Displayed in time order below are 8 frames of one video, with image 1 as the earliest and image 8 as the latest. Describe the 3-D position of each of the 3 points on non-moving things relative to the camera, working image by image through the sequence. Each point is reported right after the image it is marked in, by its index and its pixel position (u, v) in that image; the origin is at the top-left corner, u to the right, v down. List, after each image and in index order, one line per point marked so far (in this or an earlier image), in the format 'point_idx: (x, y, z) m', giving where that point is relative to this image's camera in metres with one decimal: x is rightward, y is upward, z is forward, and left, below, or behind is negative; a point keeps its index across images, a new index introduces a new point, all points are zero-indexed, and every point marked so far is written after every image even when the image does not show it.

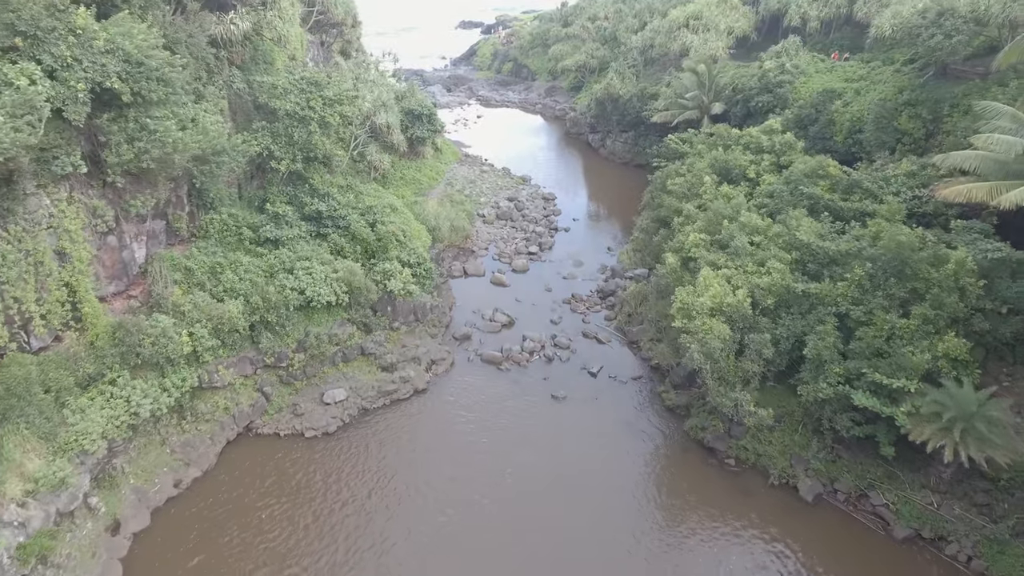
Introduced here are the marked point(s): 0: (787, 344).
0: (+8.7, -1.8, +19.3) m
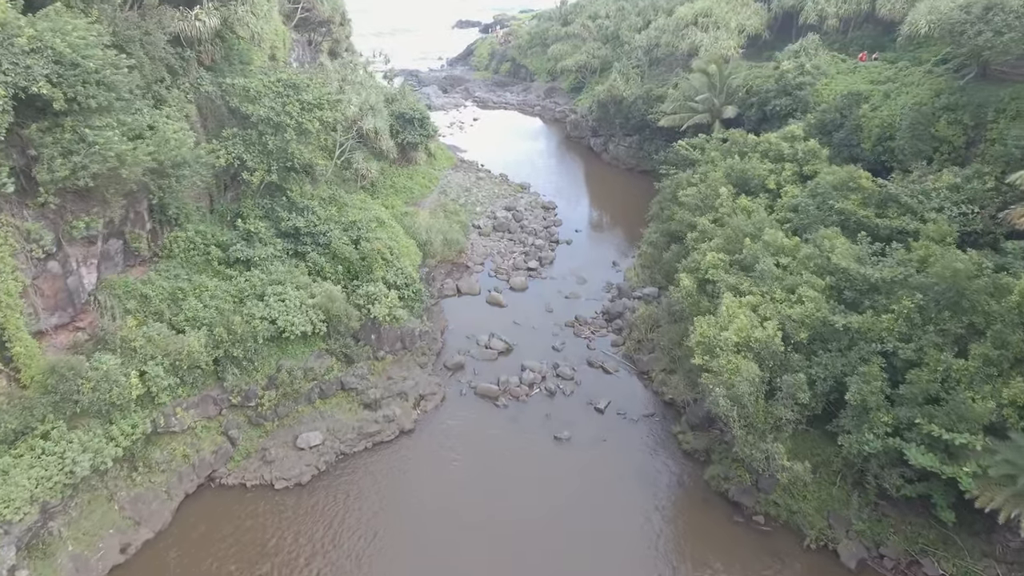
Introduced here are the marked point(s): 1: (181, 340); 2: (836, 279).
0: (+8.6, -2.7, +16.9) m
1: (-10.1, -1.6, +18.7) m
2: (+10.0, +0.3, +18.9) m
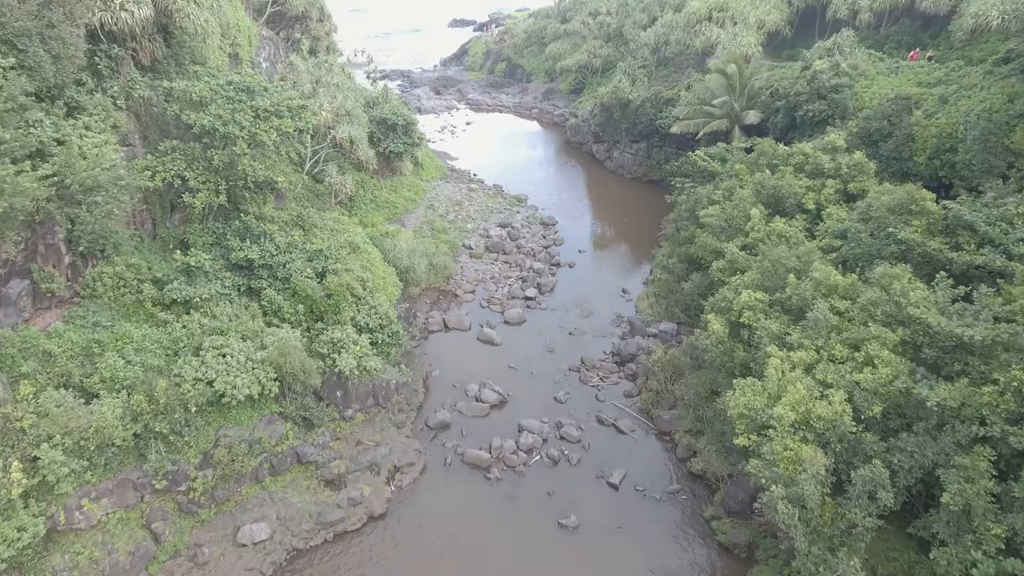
0: (+8.5, -4.1, +13.1) m
1: (-10.2, -3.0, +14.8) m
2: (+9.8, -1.1, +15.1) m
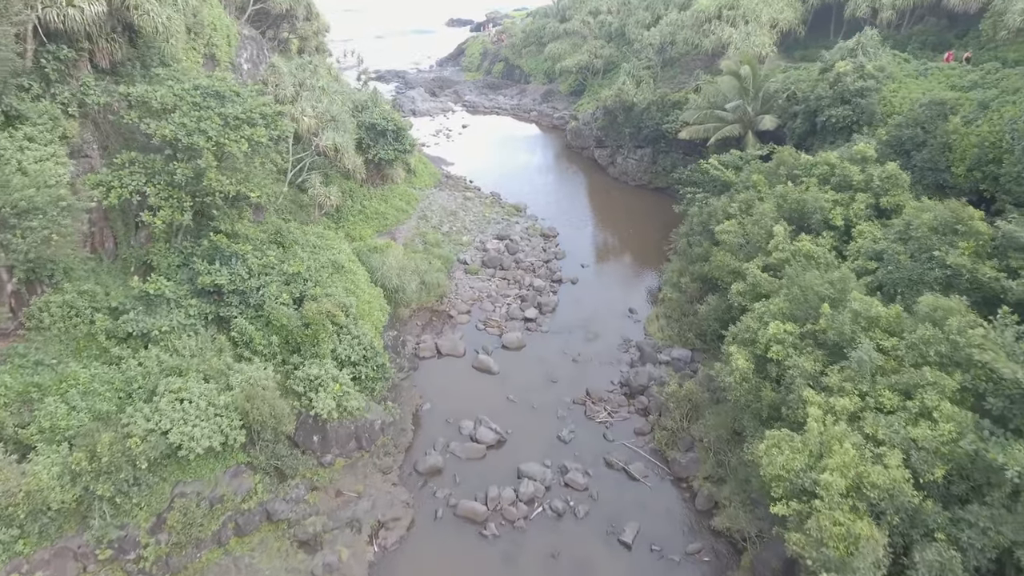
0: (+8.4, -4.9, +11.0) m
1: (-10.2, -3.8, +12.7) m
2: (+9.8, -1.9, +13.0) m
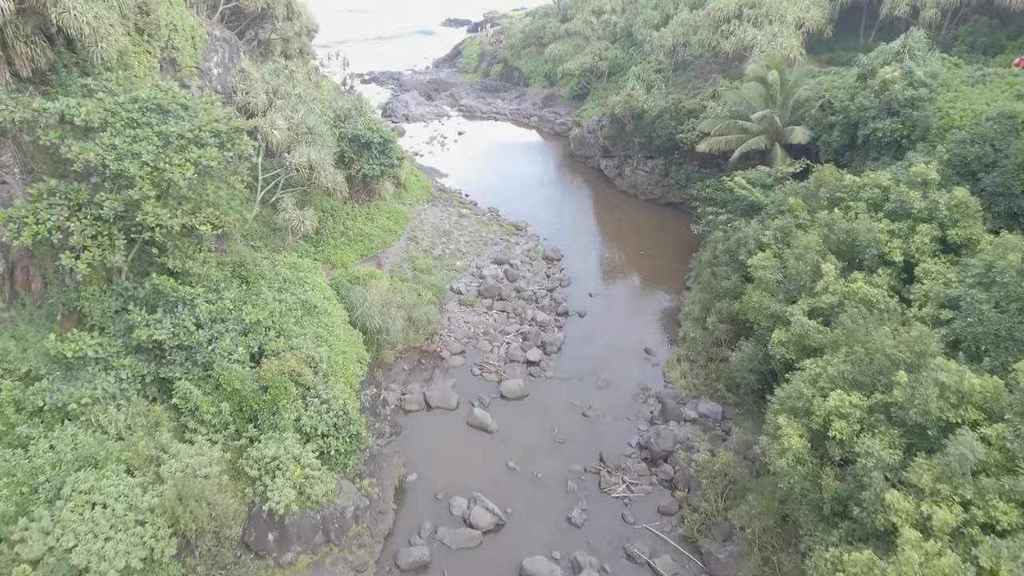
0: (+8.5, -6.2, +8.0) m
1: (-10.2, -5.2, +9.6) m
2: (+9.8, -3.3, +10.0) m
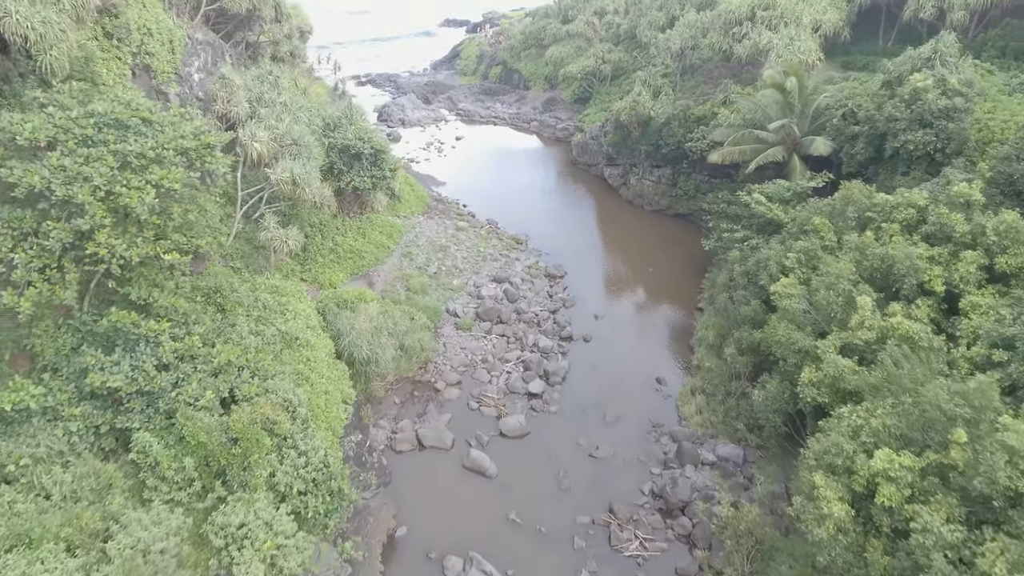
0: (+8.5, -7.1, +6.3) m
1: (-10.2, -6.1, +7.9) m
2: (+9.9, -4.1, +8.3) m
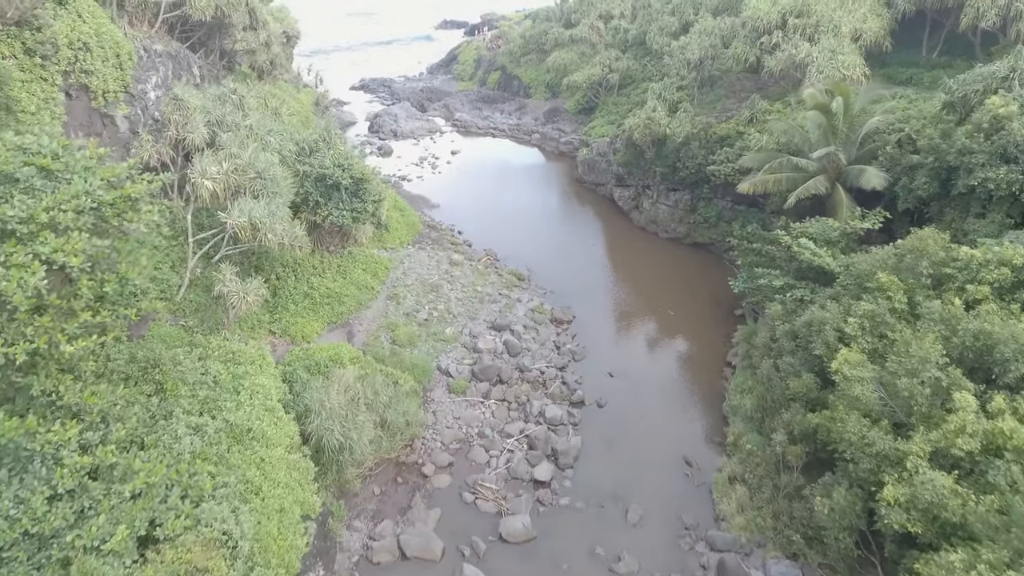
0: (+8.6, -8.9, +3.1) m
1: (-10.1, -7.9, +4.6) m
2: (+10.0, -5.9, +5.1) m
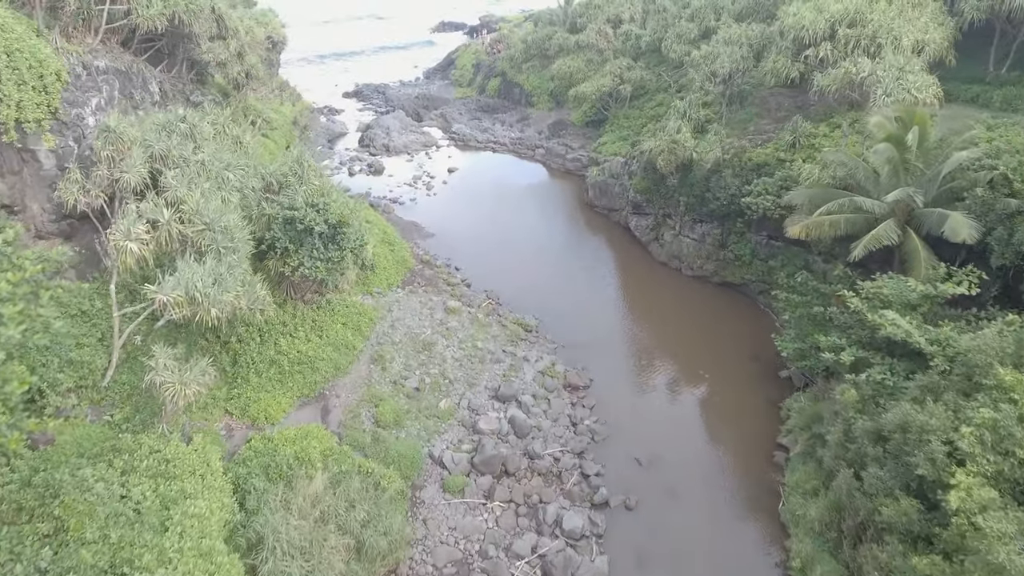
0: (+8.9, -10.9, -0.5) m
1: (-9.8, -9.9, +1.0) m
2: (+10.2, -7.9, +1.5) m
